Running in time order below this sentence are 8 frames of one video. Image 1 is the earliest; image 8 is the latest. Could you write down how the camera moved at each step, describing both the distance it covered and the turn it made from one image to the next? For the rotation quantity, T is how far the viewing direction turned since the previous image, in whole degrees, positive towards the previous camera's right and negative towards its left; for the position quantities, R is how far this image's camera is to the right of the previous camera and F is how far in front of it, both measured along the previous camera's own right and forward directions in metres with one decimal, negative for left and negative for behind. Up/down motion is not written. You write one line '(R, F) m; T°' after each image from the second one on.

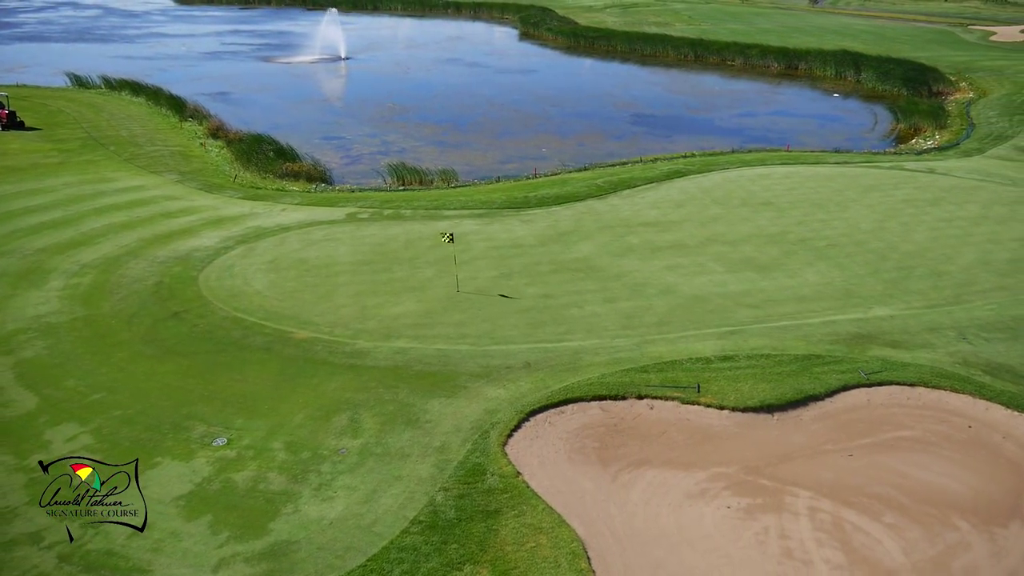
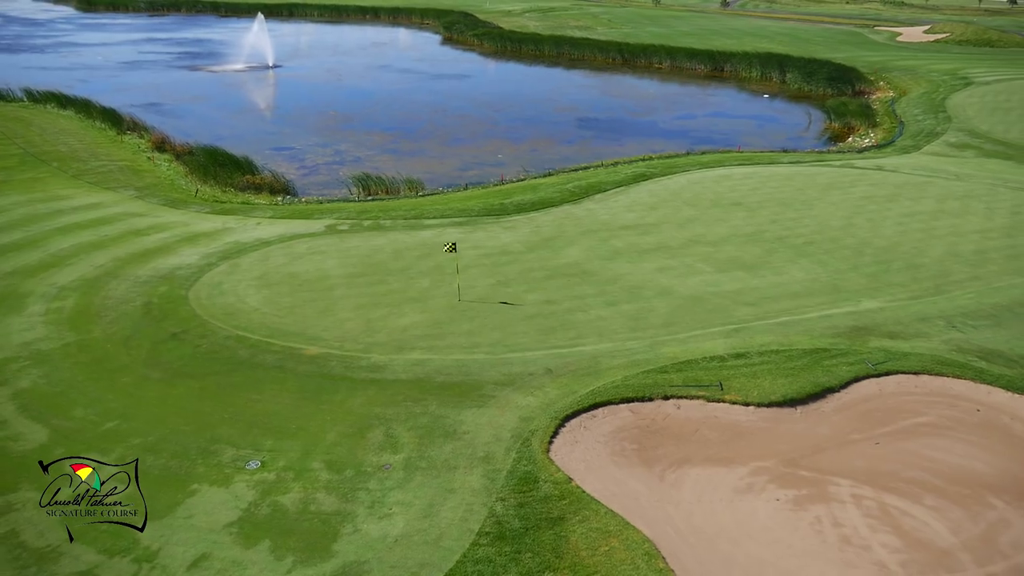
(-2.0, 0.0) m; +6°
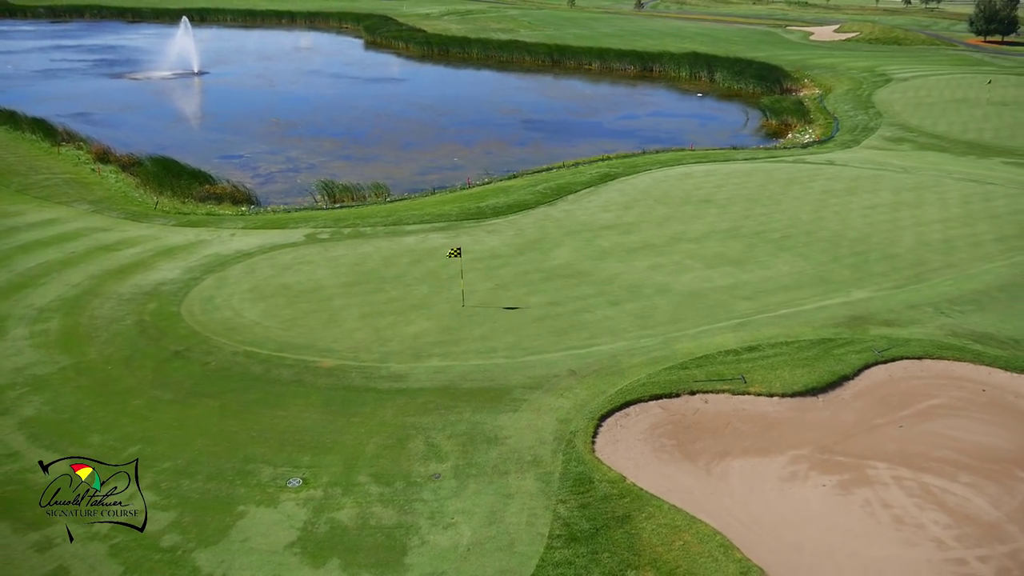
(-2.1, +0.1) m; +6°
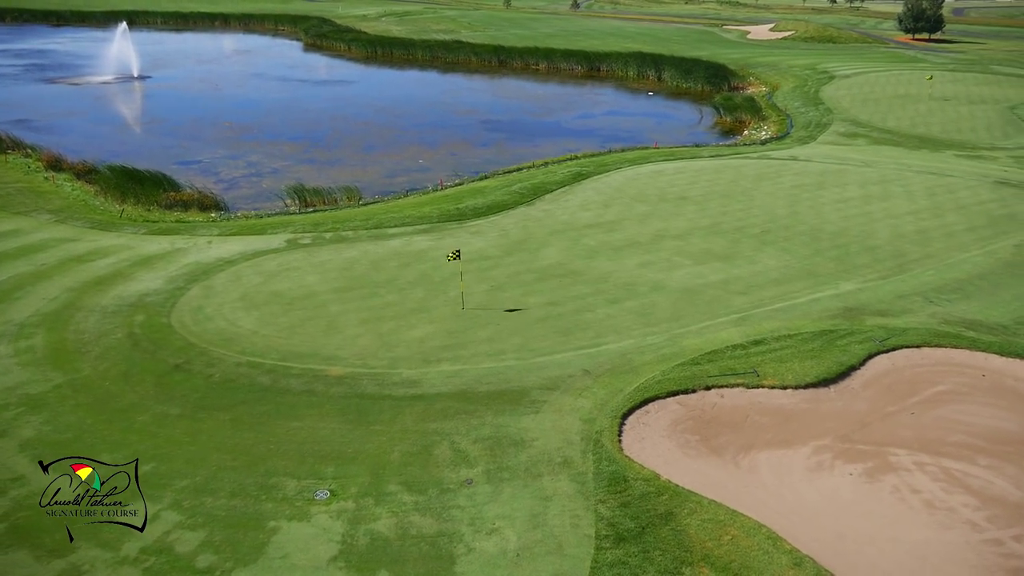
(-1.5, +0.2) m; +5°
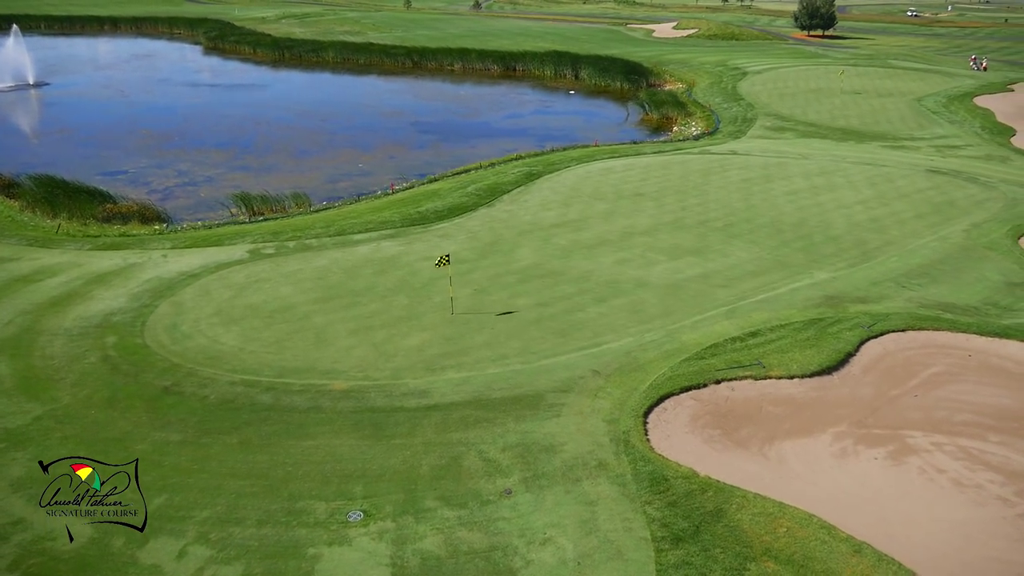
(-2.0, +0.4) m; +7°
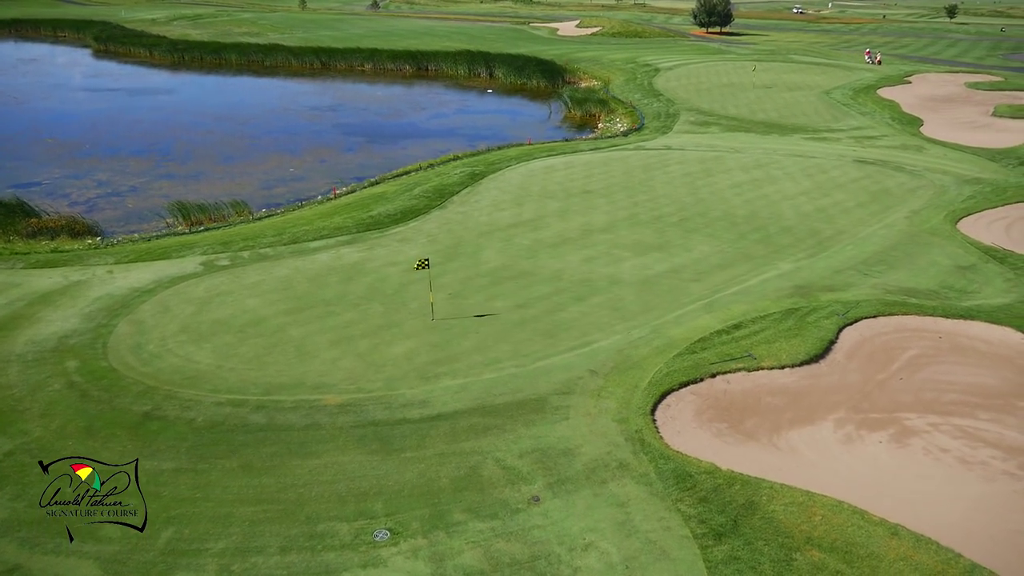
(-1.8, +0.4) m; +7°
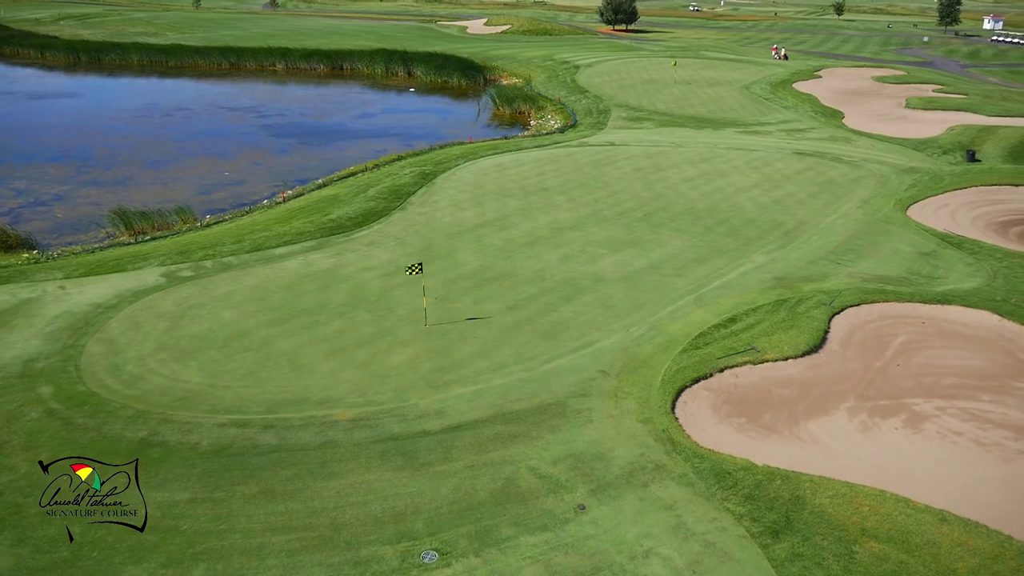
(-1.9, +0.6) m; +7°
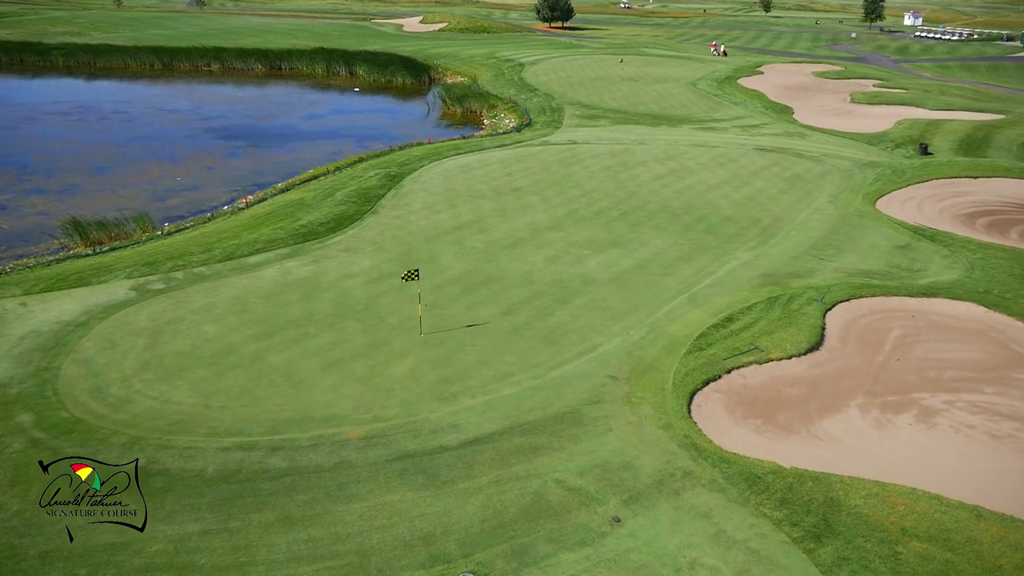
(-1.3, +0.6) m; +5°
